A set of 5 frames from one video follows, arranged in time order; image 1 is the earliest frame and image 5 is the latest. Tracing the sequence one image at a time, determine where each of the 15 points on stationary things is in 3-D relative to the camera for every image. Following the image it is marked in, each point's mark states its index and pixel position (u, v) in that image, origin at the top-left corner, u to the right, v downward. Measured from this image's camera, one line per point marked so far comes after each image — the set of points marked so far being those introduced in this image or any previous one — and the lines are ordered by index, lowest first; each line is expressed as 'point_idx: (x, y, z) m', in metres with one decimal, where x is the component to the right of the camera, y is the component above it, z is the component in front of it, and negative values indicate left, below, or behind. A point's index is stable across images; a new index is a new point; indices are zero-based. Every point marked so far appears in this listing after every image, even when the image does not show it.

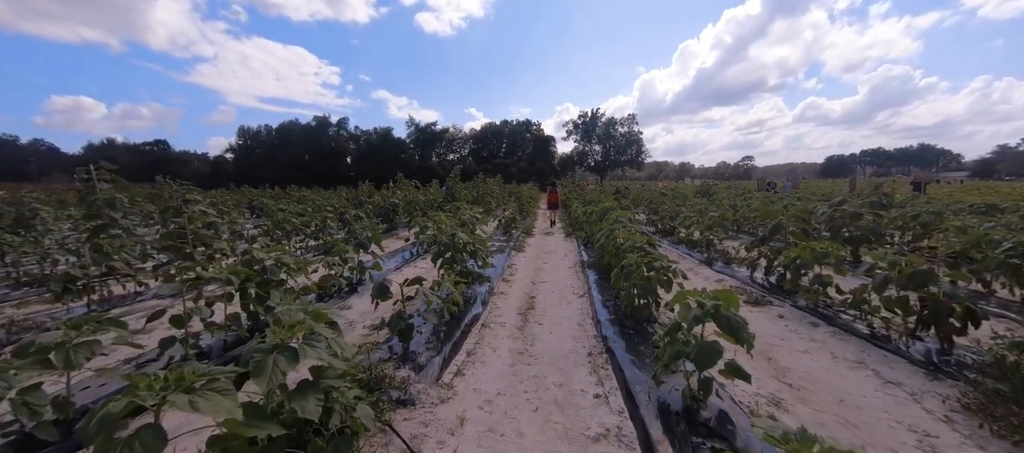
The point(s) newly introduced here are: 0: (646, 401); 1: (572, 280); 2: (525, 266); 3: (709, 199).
0: (+1.1, -1.4, +2.7) m
1: (+1.1, -1.0, +6.6) m
2: (+0.3, -0.9, +8.0) m
3: (+8.4, +1.1, +14.8) m
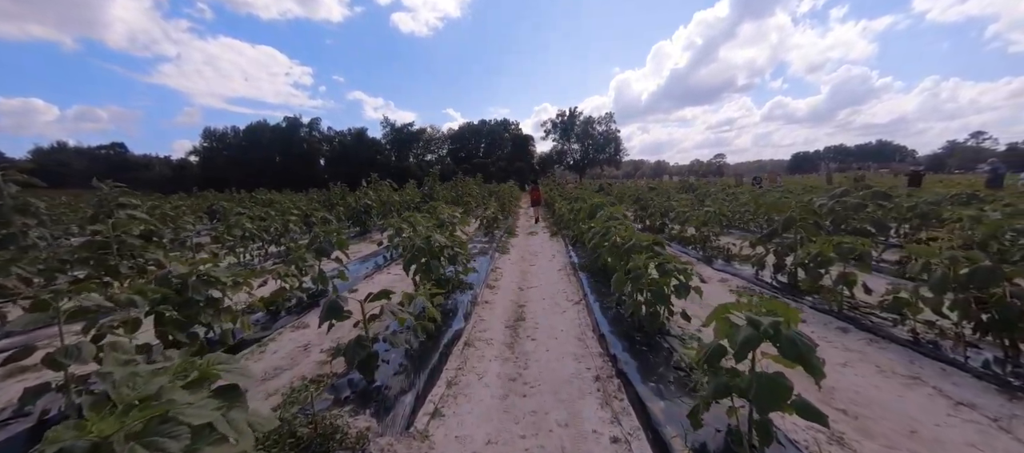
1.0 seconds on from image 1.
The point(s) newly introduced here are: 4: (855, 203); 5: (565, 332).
0: (+1.0, -1.3, +2.1) m
1: (+0.9, -1.0, +5.9) m
2: (0.0, -0.9, +7.3) m
3: (+7.6, +1.3, +14.5) m
4: (+5.6, +0.4, +5.7) m
5: (+0.6, -1.2, +4.1) m
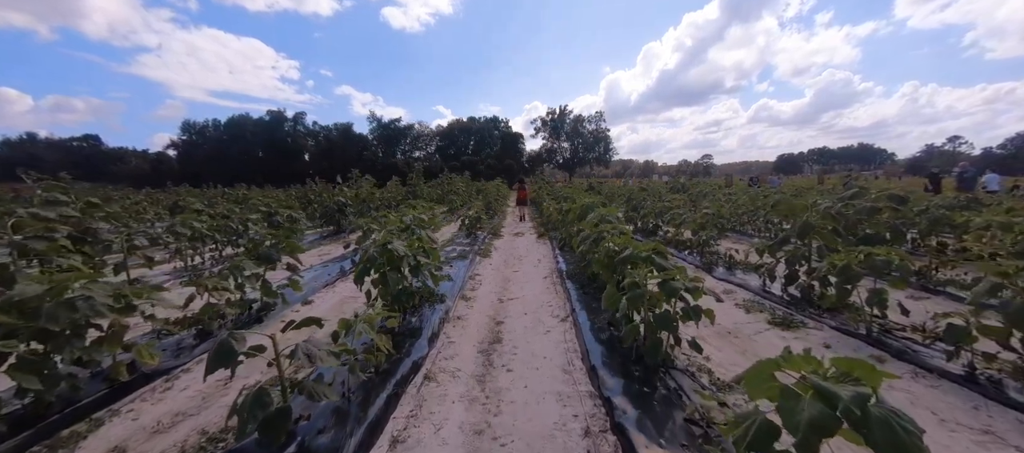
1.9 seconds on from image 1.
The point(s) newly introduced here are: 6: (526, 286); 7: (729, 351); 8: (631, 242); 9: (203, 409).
0: (+0.8, -1.4, +1.4) m
1: (+0.6, -1.0, +5.3) m
2: (-0.4, -0.9, +6.6) m
3: (+7.1, +1.3, +14.0) m
4: (+5.3, +0.3, +5.1) m
5: (+0.3, -1.3, +3.4) m
6: (+0.2, -1.0, +5.8) m
7: (+2.1, -1.2, +3.4) m
8: (+1.3, -0.2, +3.8) m
9: (-2.5, -1.5, +2.7) m
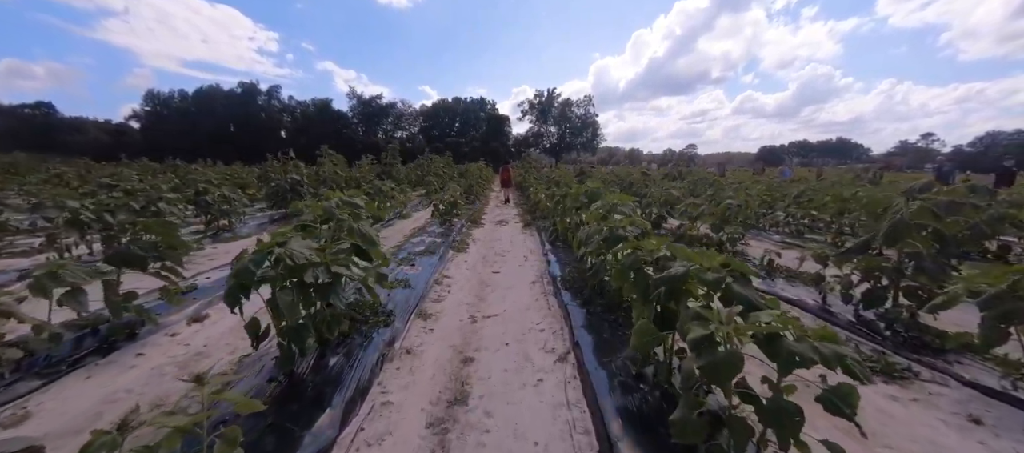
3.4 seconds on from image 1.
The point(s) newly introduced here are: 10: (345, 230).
0: (+0.7, -1.5, +0.1) m
1: (+0.3, -1.0, +3.9) m
2: (-0.7, -0.8, +5.2) m
3: (+6.5, +1.6, +12.8) m
4: (+5.1, +0.3, +3.9) m
5: (+0.2, -1.3, +2.0) m
6: (0.0, -0.9, +4.5) m
7: (+2.0, -1.3, +2.1) m
8: (+1.1, -0.2, +2.4) m
9: (-2.6, -1.4, +1.3) m
10: (-1.4, -0.1, +2.9) m
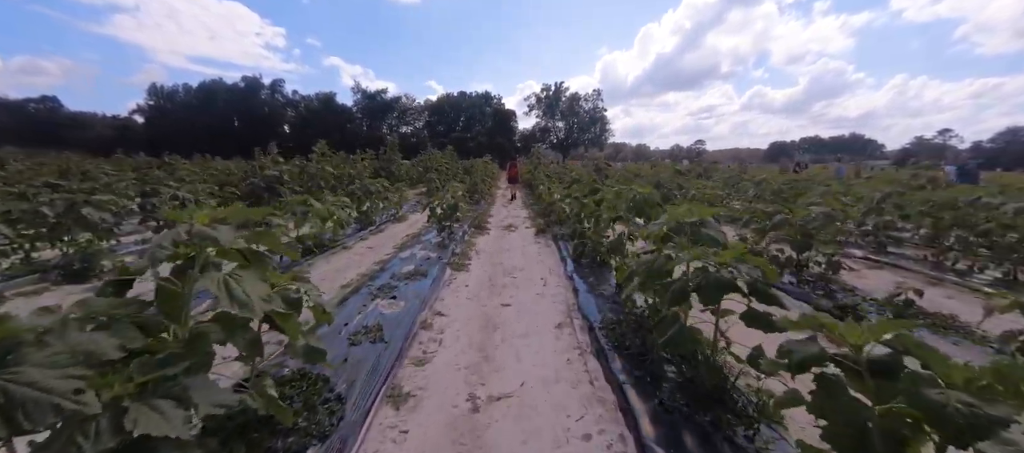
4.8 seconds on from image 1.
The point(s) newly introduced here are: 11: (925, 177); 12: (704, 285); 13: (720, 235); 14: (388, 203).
0: (+0.8, -1.8, -1.3) m
1: (+0.5, -1.2, +2.5) m
2: (-0.5, -1.0, +3.8) m
3: (+6.8, +1.4, +11.3) m
4: (+5.2, 0.0, +2.4) m
5: (+0.3, -1.5, +0.6) m
6: (+0.1, -1.1, +3.1) m
7: (+2.1, -1.5, +0.7) m
8: (+1.3, -0.4, +1.0) m
9: (-2.5, -1.7, -0.1) m
10: (-1.3, -0.3, +1.5) m
11: (+12.7, +1.5, +10.5) m
12: (+1.1, -0.4, +2.0) m
13: (+1.5, -0.1, +2.5) m
14: (-3.3, +0.6, +9.1) m
